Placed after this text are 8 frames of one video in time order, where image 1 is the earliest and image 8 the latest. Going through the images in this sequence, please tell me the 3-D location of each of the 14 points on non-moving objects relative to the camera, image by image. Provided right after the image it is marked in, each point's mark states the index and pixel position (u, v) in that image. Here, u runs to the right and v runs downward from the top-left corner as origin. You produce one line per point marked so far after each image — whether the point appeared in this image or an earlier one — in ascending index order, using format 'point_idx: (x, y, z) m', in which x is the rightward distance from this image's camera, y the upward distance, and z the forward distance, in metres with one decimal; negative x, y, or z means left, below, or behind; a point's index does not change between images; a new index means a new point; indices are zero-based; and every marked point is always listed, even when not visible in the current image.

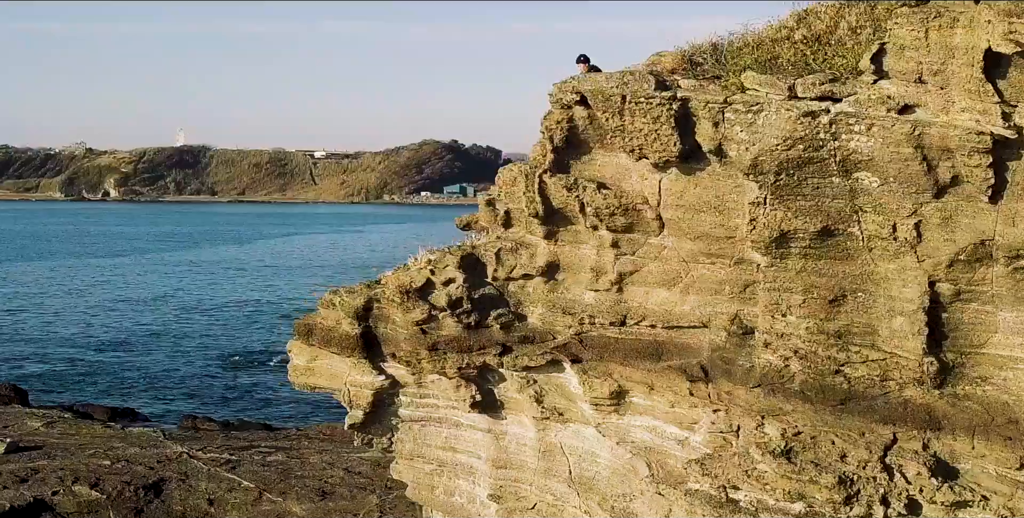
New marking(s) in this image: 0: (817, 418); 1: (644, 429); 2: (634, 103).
0: (+2.8, -1.4, +7.2) m
1: (+1.3, -1.7, +8.2) m
2: (+1.2, +1.4, +7.4) m
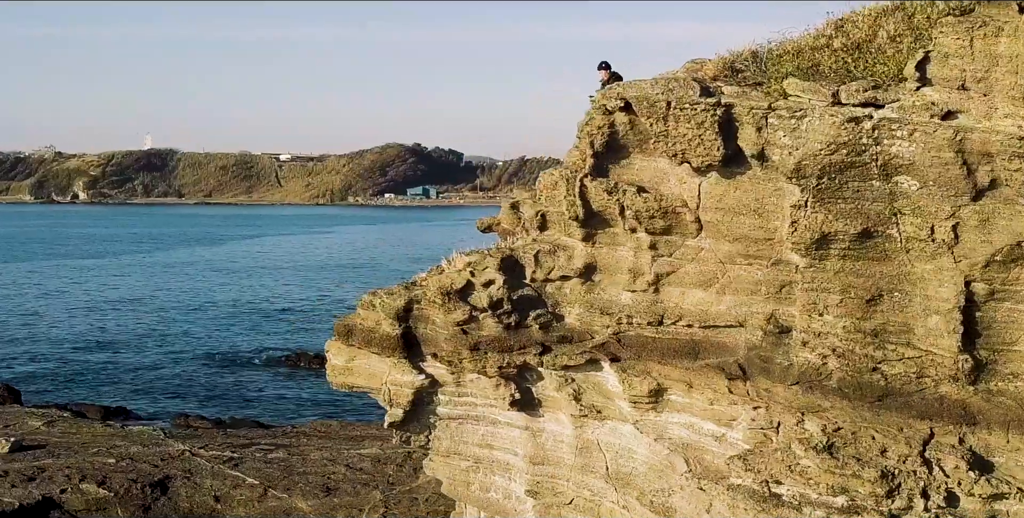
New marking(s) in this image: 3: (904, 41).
0: (+3.2, -1.4, +7.4) m
1: (+1.8, -1.7, +8.4) m
2: (+1.6, +1.4, +7.7) m
3: (+3.5, +1.9, +7.0) m
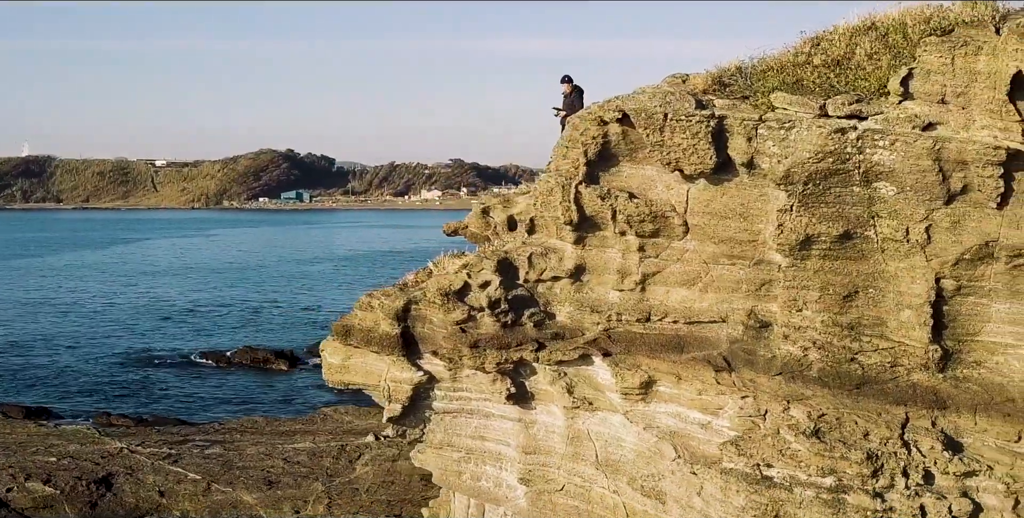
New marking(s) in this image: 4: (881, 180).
0: (+3.3, -1.4, +8.0) m
1: (+1.8, -1.7, +8.9) m
2: (+1.7, +1.4, +8.1) m
3: (+3.6, +1.9, +7.6) m
4: (+3.4, +0.7, +7.4) m
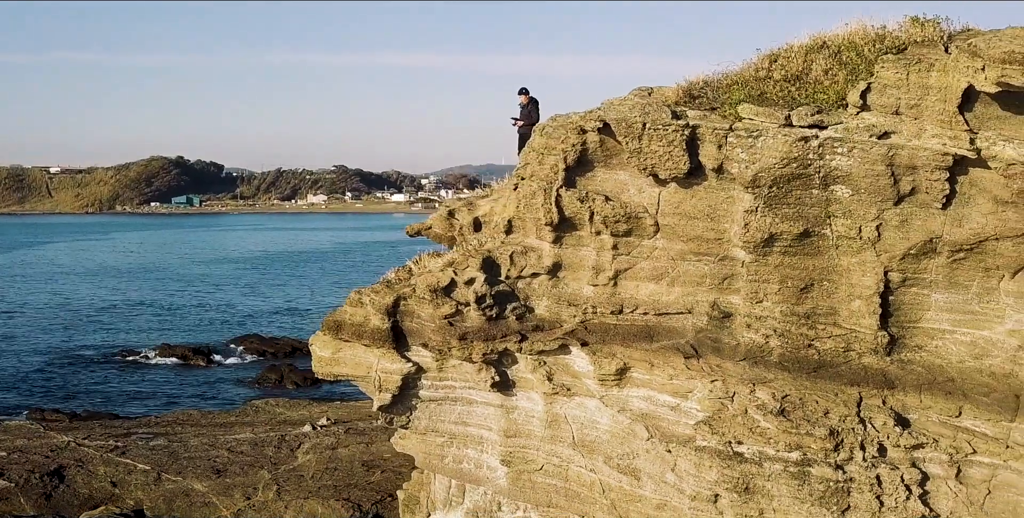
0: (+3.2, -1.4, +8.8) m
1: (+1.6, -1.7, +9.5) m
2: (+1.6, +1.4, +8.8) m
3: (+3.6, +2.0, +8.5) m
4: (+3.4, +0.8, +8.2) m
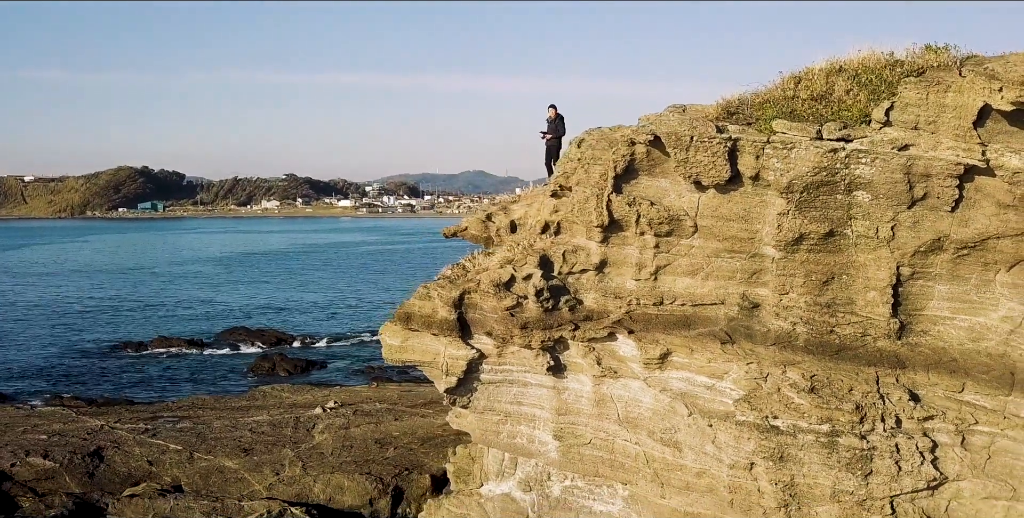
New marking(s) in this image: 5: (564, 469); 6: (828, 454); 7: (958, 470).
0: (+3.9, -1.3, +10.1) m
1: (+2.3, -1.6, +10.7) m
2: (+2.3, +1.5, +10.0) m
3: (+4.3, +2.0, +9.8) m
4: (+4.2, +0.9, +9.5) m
5: (+0.8, -3.0, +11.5) m
6: (+3.8, -2.3, +9.6) m
7: (+5.2, -2.5, +9.3) m
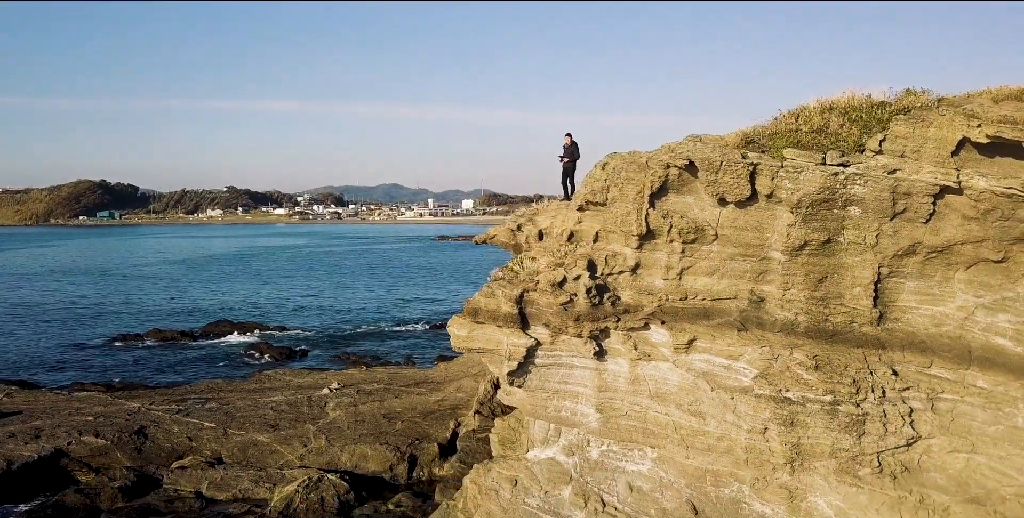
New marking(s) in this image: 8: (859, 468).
0: (+4.8, -1.4, +12.4) m
1: (+3.1, -1.7, +12.9) m
2: (+3.2, +1.4, +12.2) m
3: (+5.2, +2.0, +12.1) m
4: (+5.1, +0.8, +11.8) m
5: (+1.5, -3.1, +13.6) m
6: (+4.7, -2.4, +11.9) m
7: (+6.1, -2.5, +11.7) m
8: (+5.1, -3.1, +11.7) m
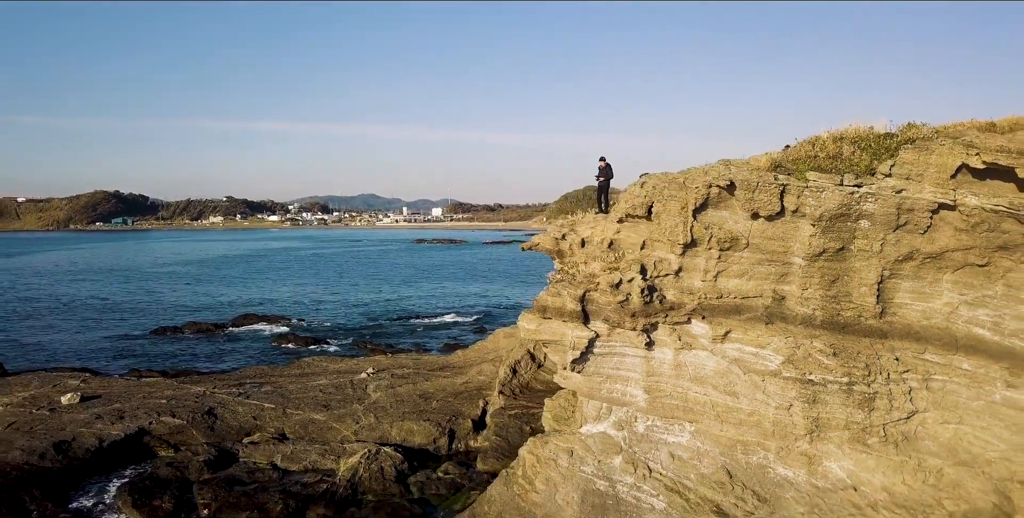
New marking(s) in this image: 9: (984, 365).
0: (+6.0, -1.4, +14.8) m
1: (+4.3, -1.8, +15.2) m
2: (+4.4, +1.3, +14.4) m
3: (+6.4, +1.9, +14.4) m
4: (+6.3, +0.7, +14.2) m
5: (+2.7, -3.1, +15.9) m
6: (+6.0, -2.5, +14.3) m
7: (+7.4, -2.6, +14.2) m
8: (+6.4, -3.2, +14.2) m
9: (+8.0, -1.8, +13.4) m
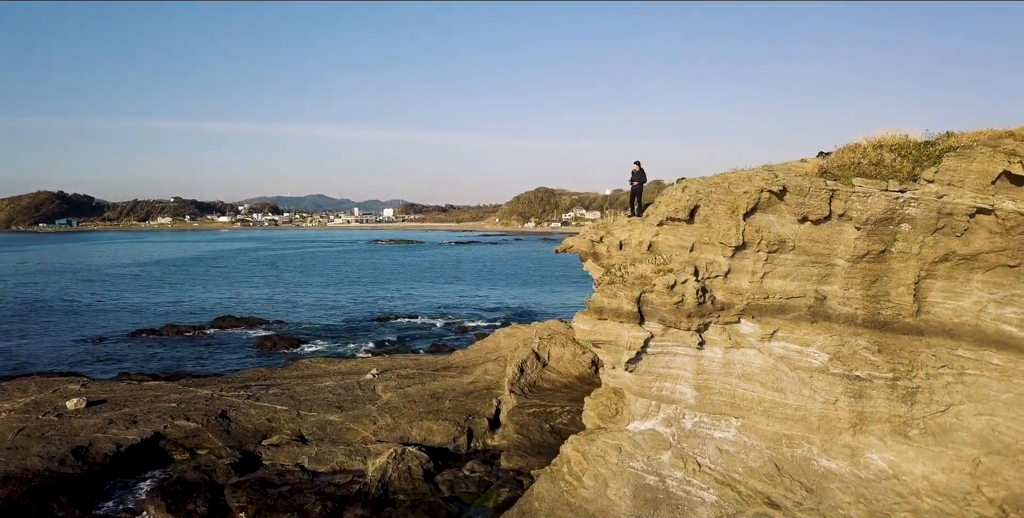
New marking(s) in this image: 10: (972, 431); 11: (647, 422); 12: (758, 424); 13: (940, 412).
0: (+7.1, -1.5, +15.5) m
1: (+5.4, -1.8, +15.9) m
2: (+5.5, +1.3, +15.1) m
3: (+7.5, +1.9, +15.2) m
4: (+7.4, +0.7, +14.9) m
5: (+3.8, -3.2, +16.5) m
6: (+7.1, -2.5, +15.1) m
7: (+8.5, -2.6, +15.0) m
8: (+7.5, -3.2, +15.0) m
9: (+9.2, -1.8, +14.3) m
10: (+8.5, -3.2, +14.5) m
11: (+2.8, -3.5, +16.9) m
12: (+5.0, -3.4, +16.1) m
13: (+8.1, -2.9, +14.9) m
